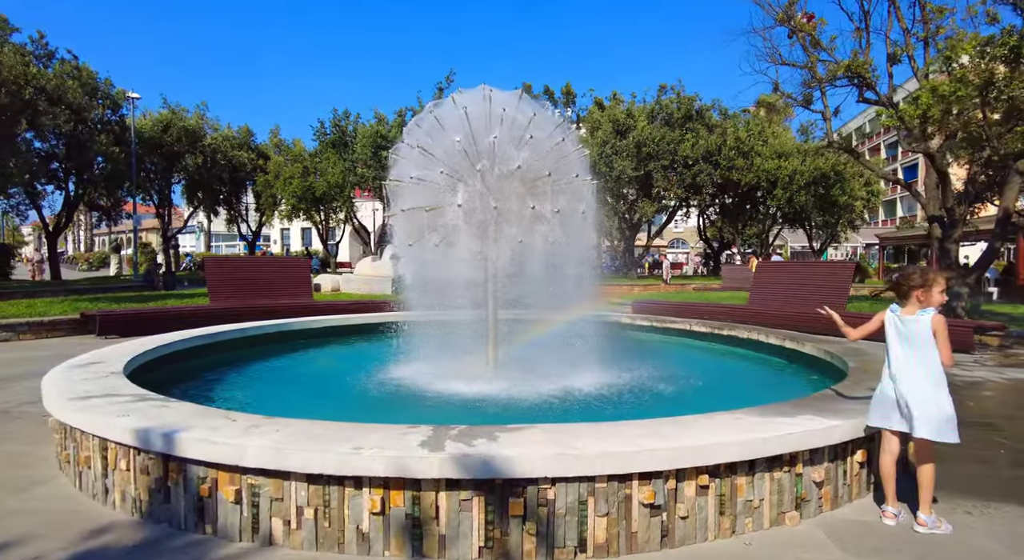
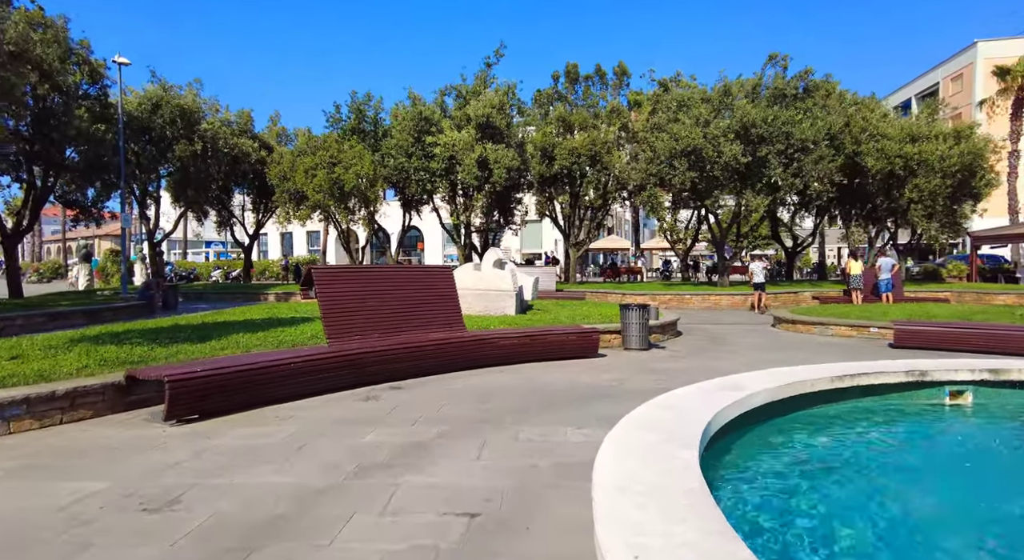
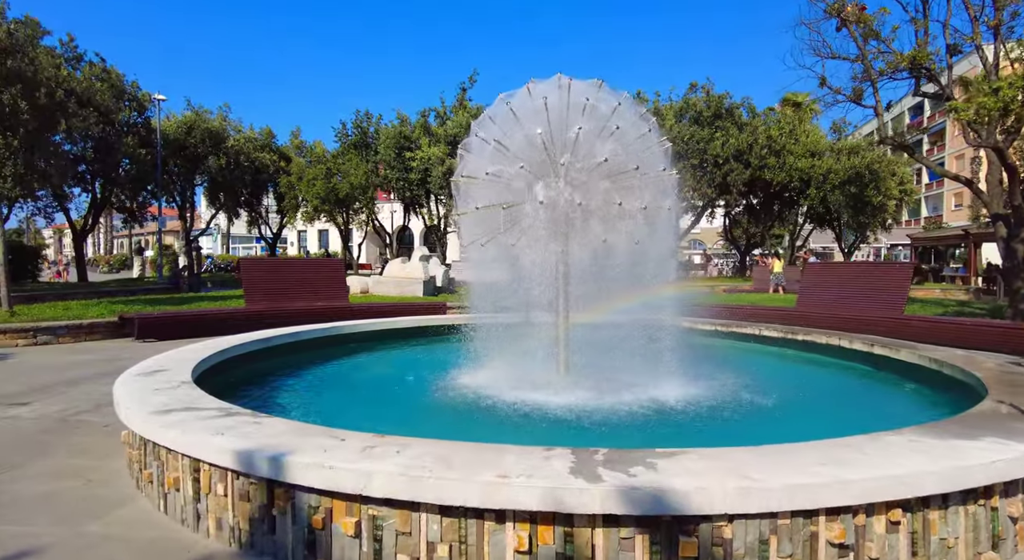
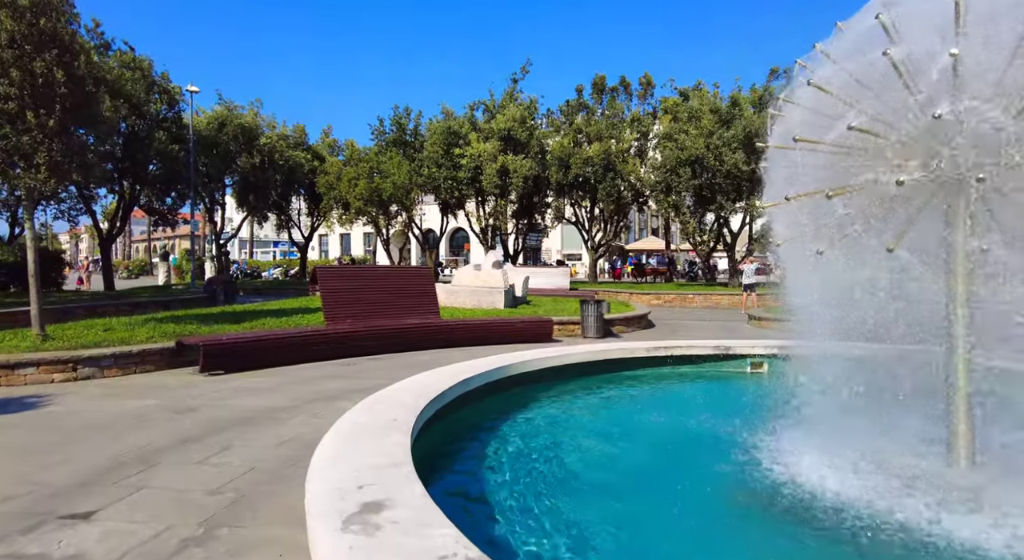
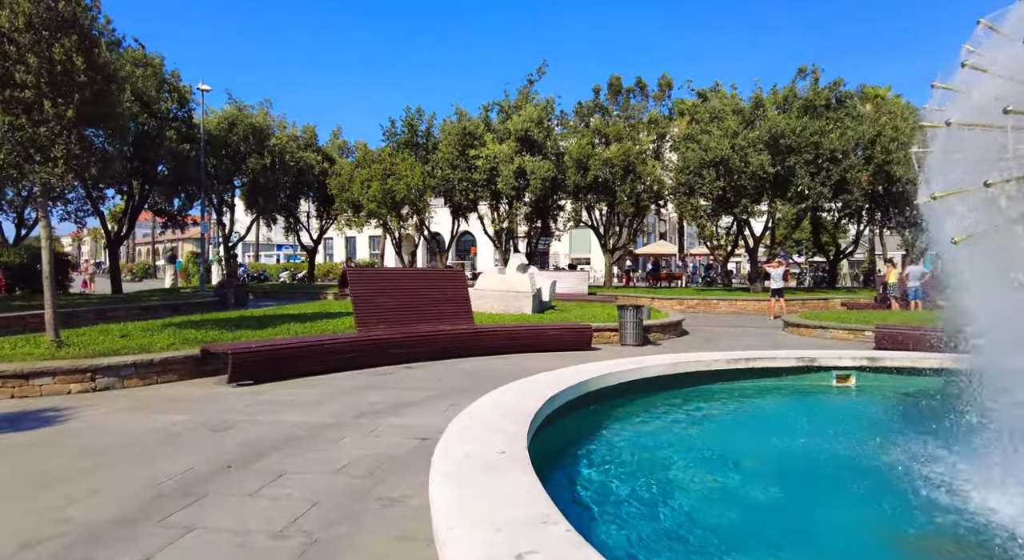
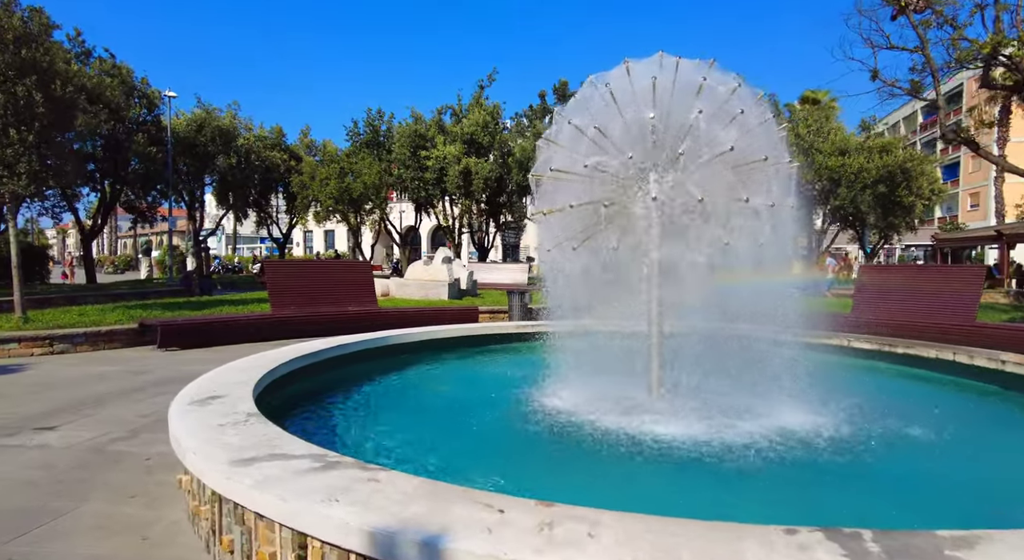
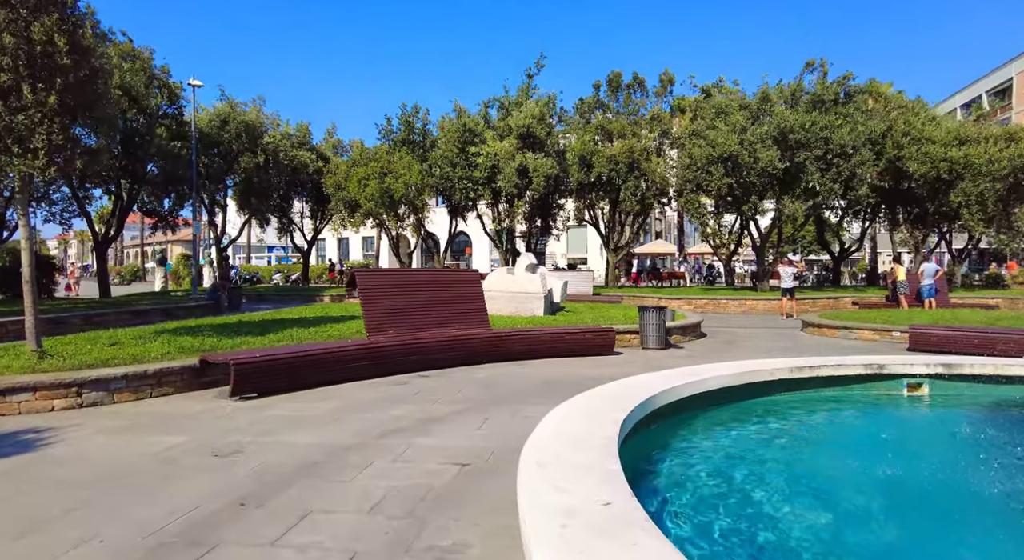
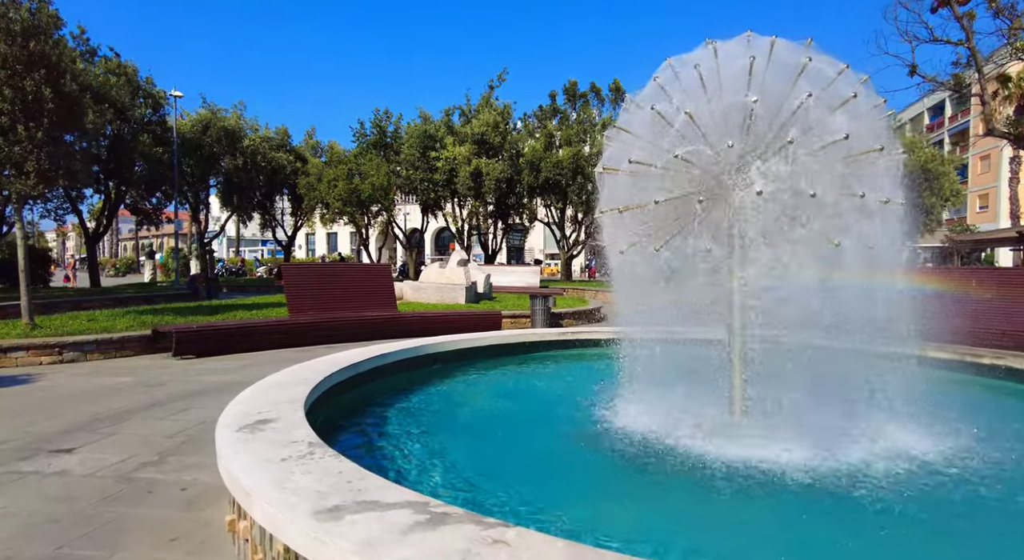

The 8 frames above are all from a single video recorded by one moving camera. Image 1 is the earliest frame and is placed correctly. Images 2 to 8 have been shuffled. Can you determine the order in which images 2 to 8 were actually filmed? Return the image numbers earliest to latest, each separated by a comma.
3, 6, 8, 4, 5, 7, 2
